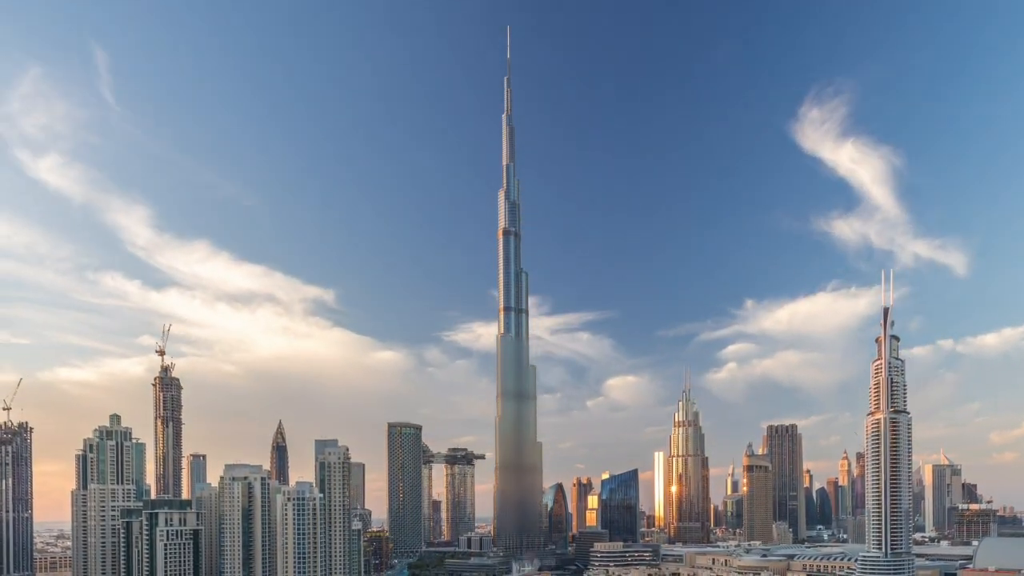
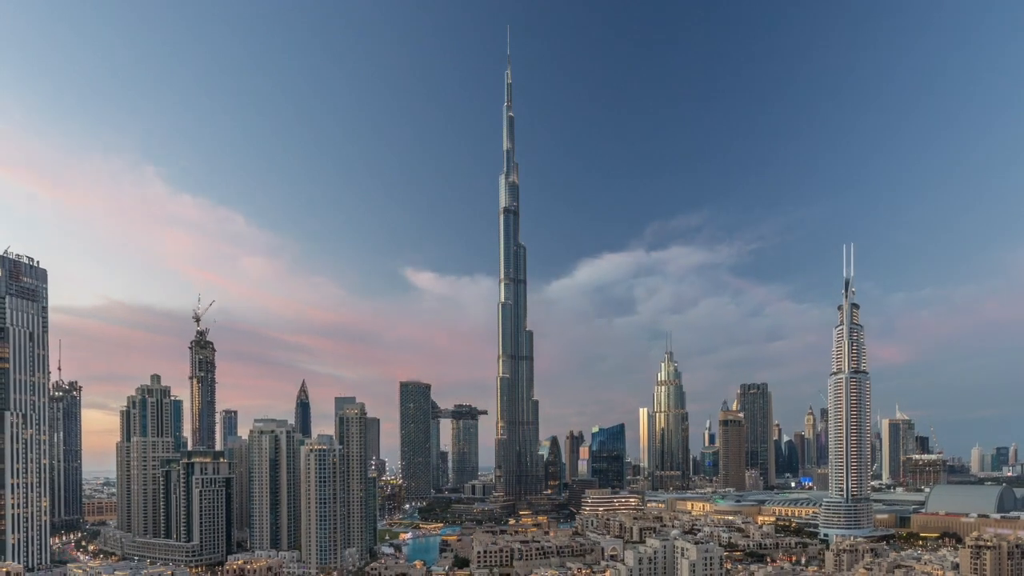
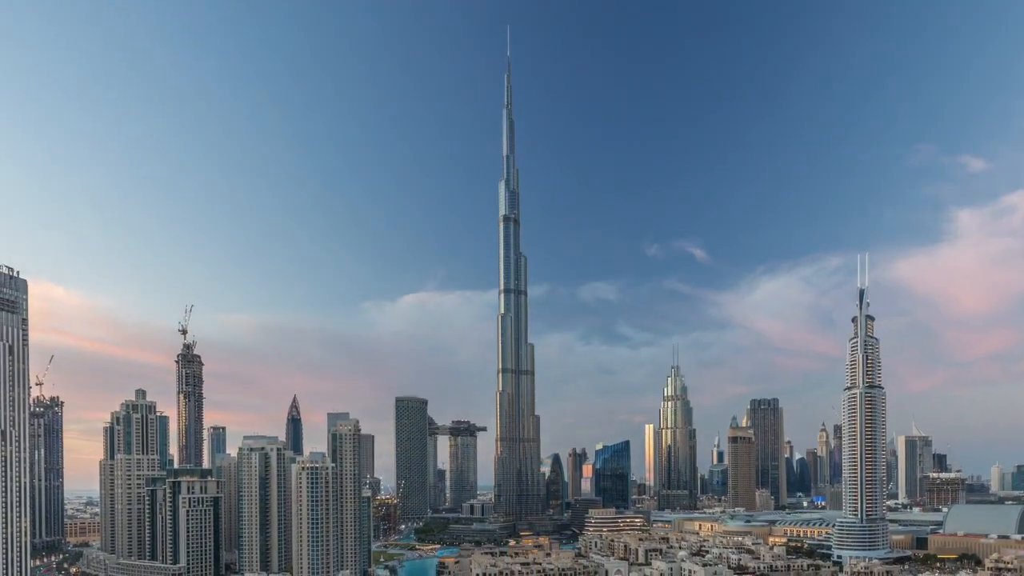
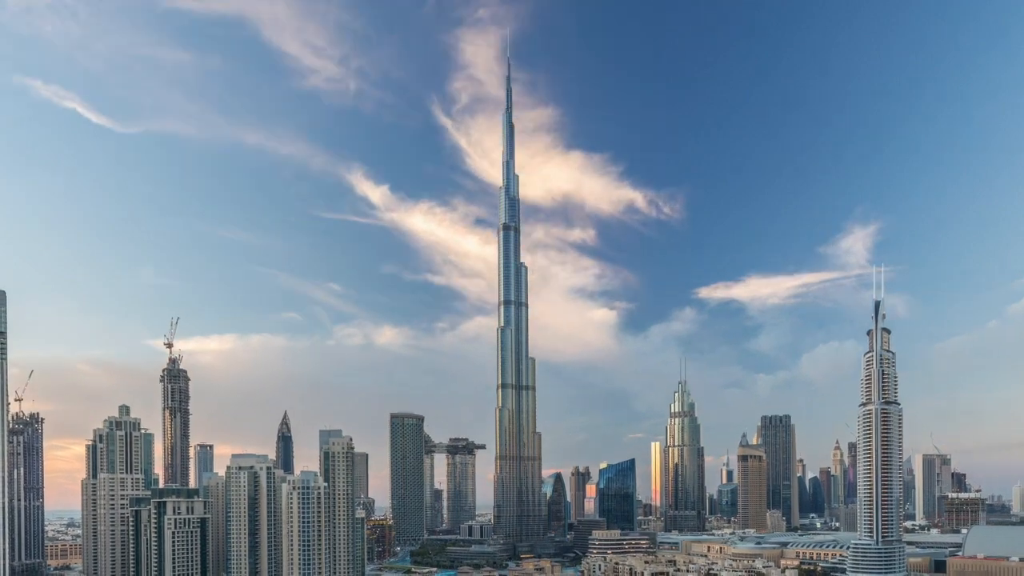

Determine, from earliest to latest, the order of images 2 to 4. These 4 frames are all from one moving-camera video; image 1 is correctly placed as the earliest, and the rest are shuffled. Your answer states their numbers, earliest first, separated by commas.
4, 3, 2
